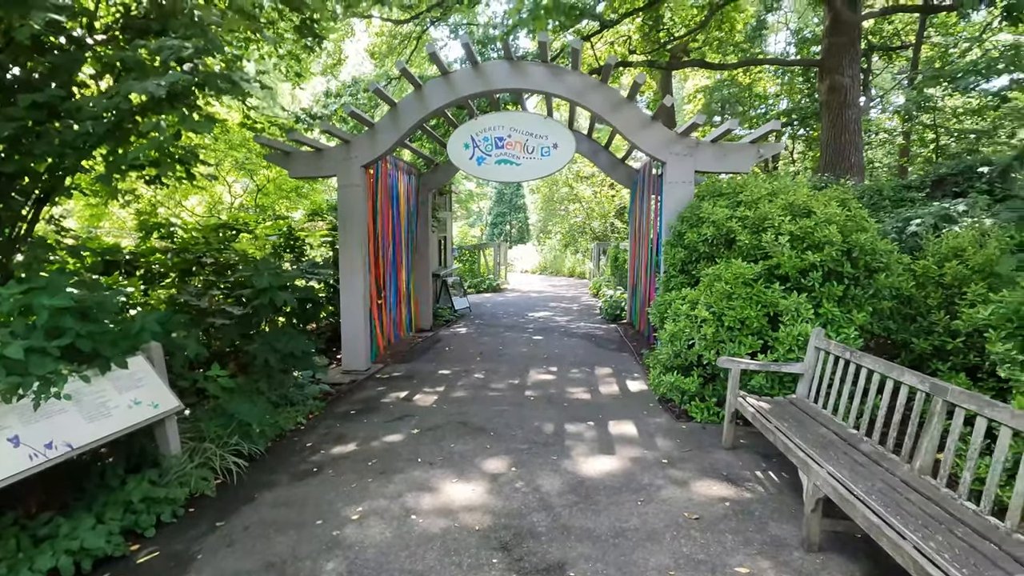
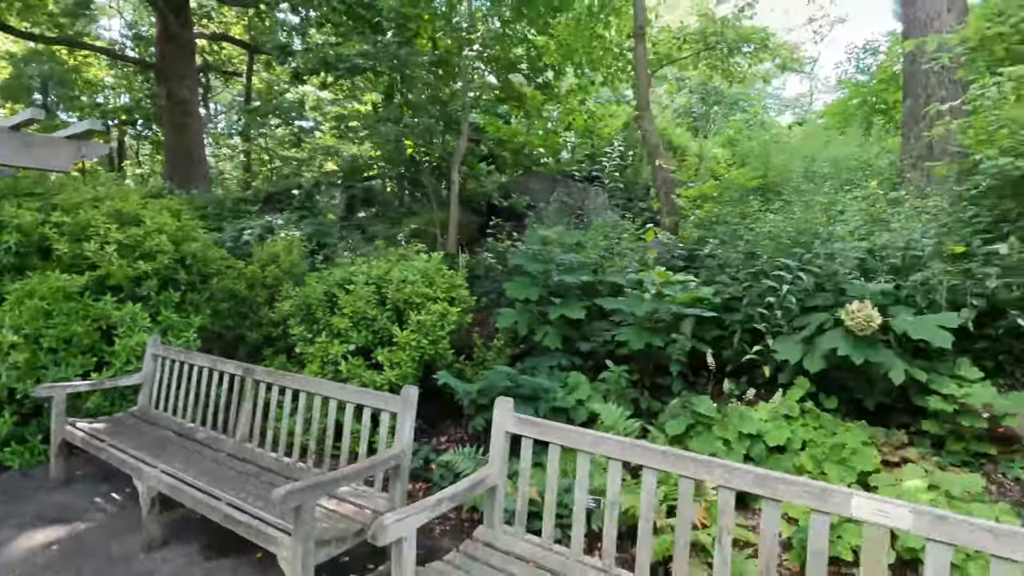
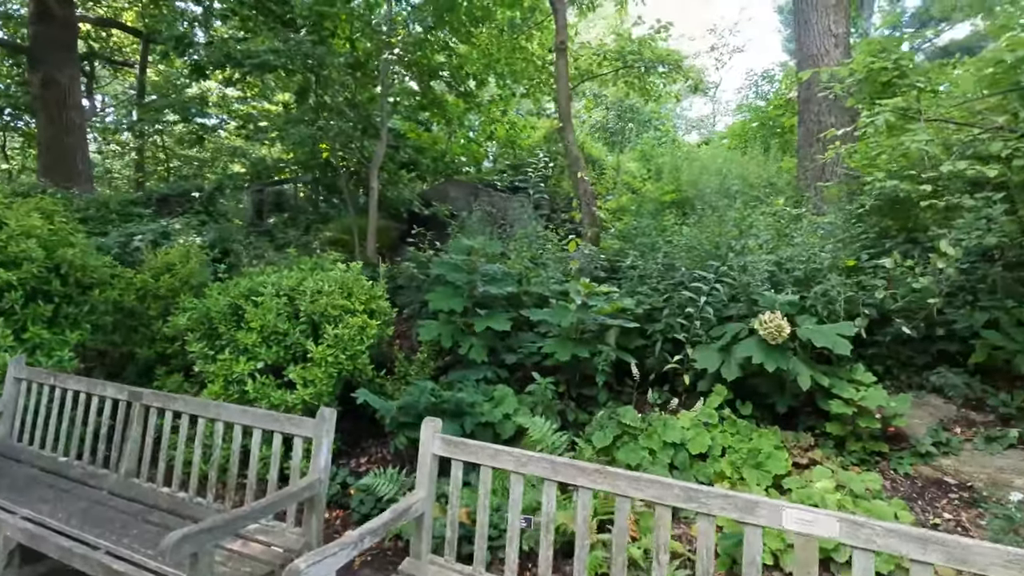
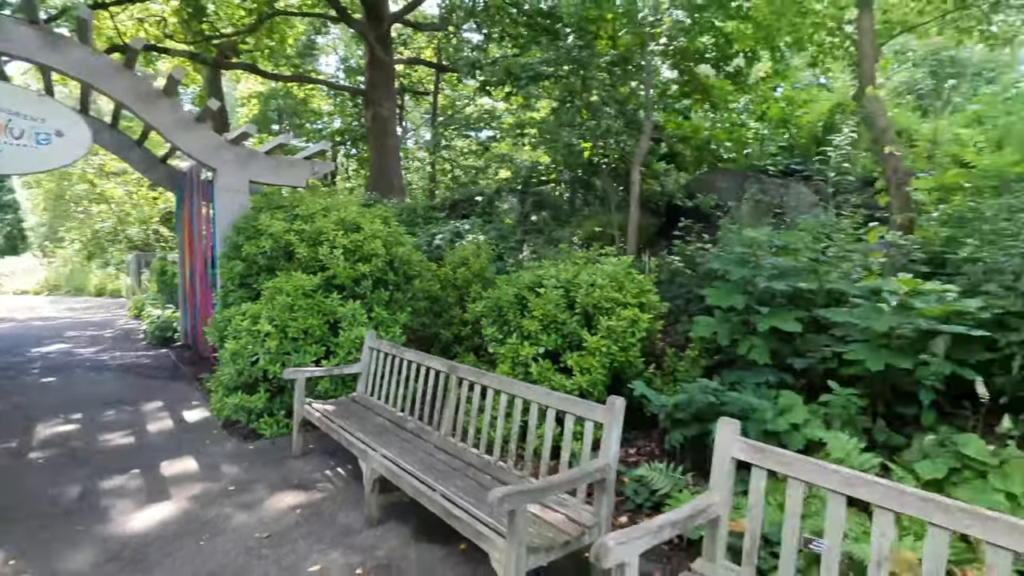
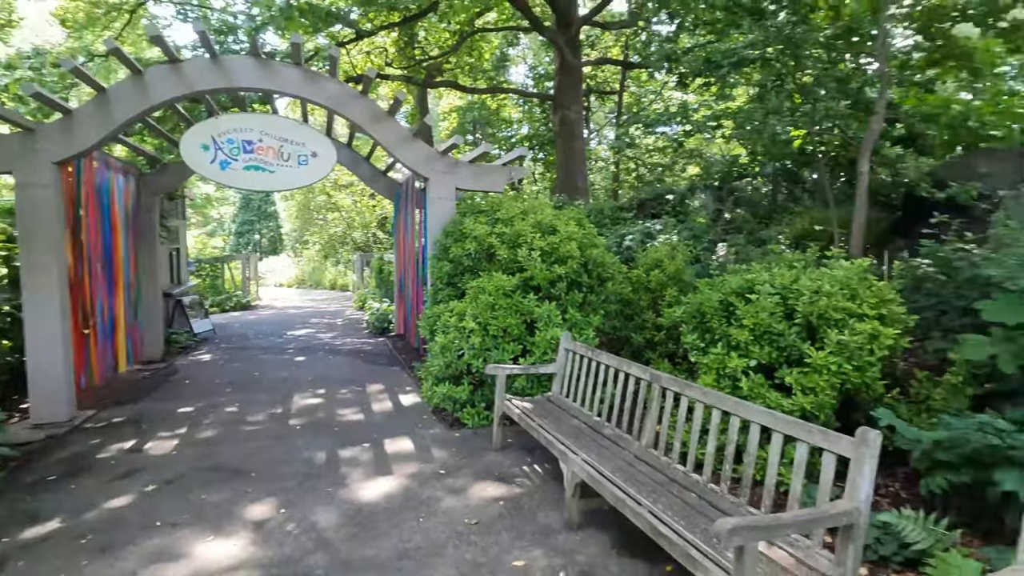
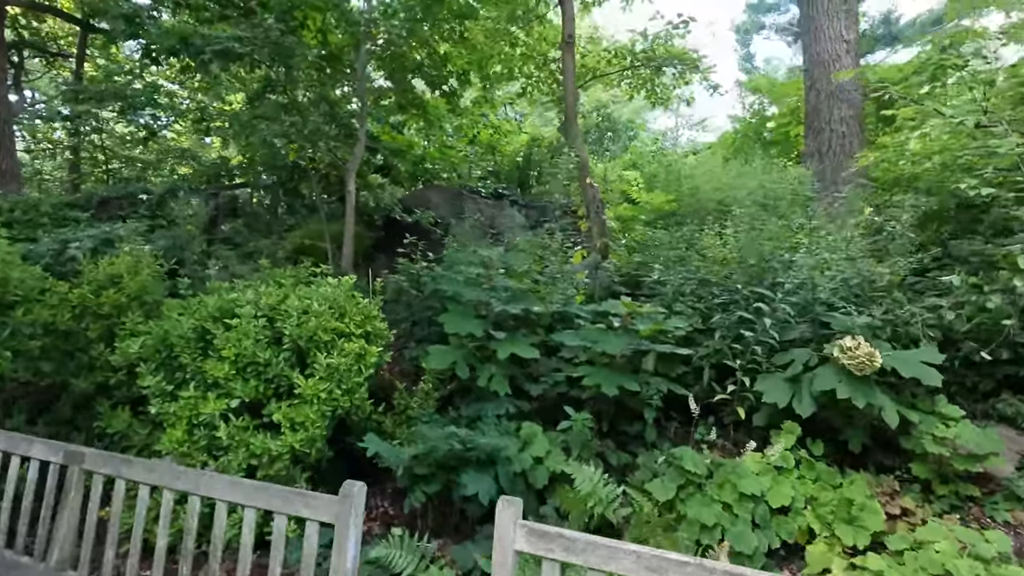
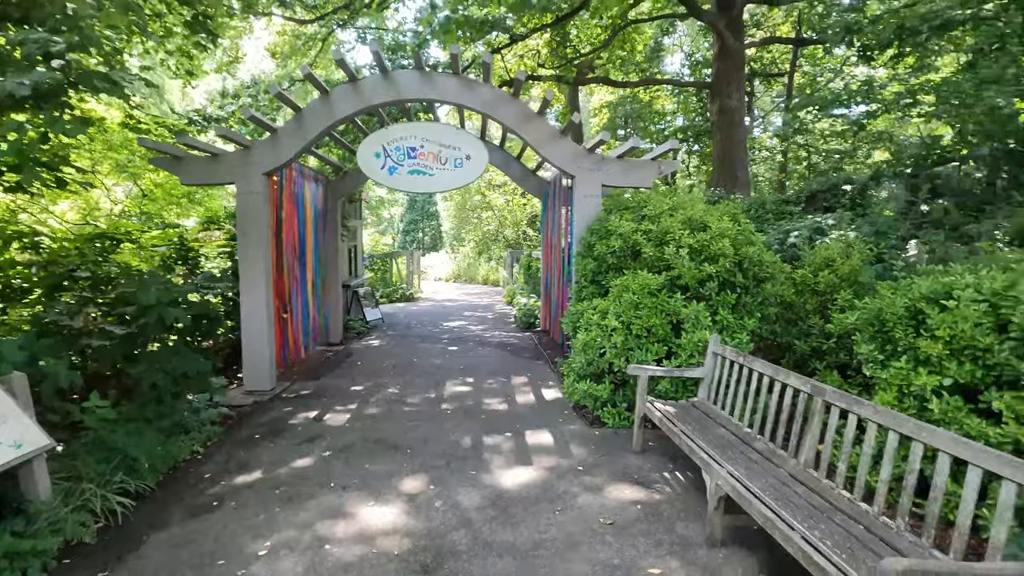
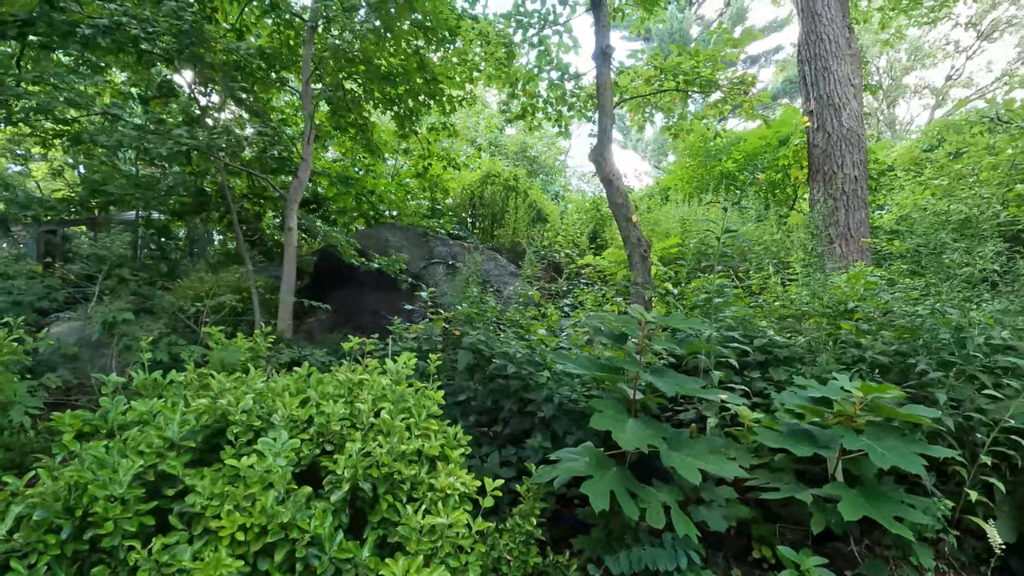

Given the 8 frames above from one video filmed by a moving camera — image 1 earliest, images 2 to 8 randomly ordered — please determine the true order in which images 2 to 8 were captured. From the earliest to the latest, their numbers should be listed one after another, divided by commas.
7, 5, 4, 2, 3, 6, 8
